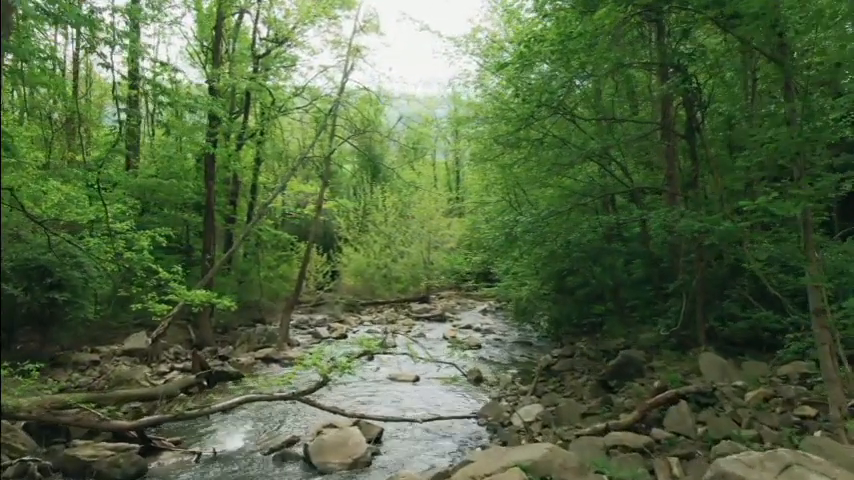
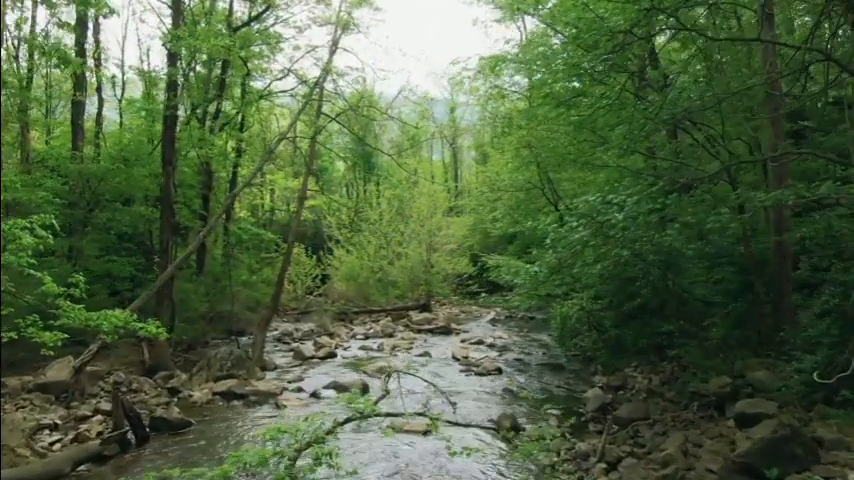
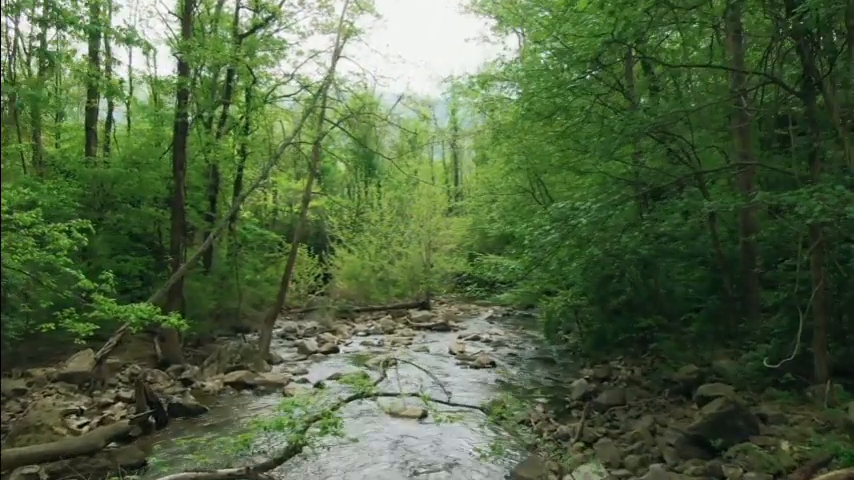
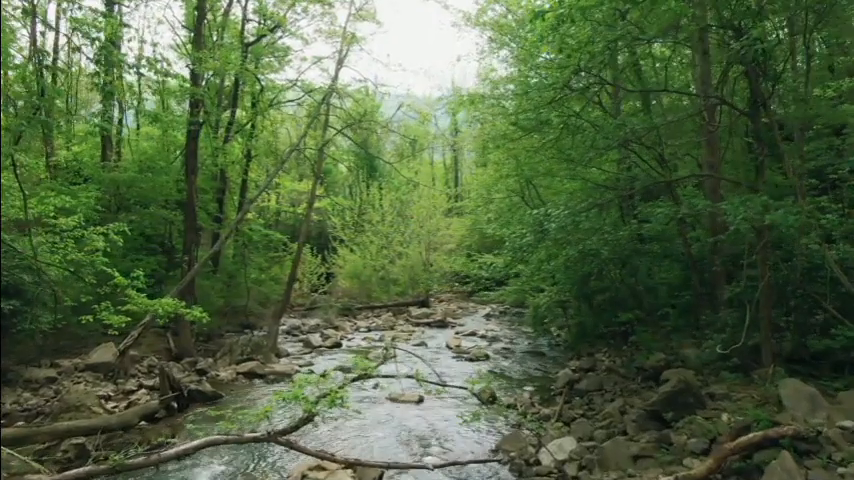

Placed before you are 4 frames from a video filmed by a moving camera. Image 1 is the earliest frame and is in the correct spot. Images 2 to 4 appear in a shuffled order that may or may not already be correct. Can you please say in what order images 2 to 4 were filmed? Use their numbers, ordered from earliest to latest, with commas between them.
4, 3, 2
